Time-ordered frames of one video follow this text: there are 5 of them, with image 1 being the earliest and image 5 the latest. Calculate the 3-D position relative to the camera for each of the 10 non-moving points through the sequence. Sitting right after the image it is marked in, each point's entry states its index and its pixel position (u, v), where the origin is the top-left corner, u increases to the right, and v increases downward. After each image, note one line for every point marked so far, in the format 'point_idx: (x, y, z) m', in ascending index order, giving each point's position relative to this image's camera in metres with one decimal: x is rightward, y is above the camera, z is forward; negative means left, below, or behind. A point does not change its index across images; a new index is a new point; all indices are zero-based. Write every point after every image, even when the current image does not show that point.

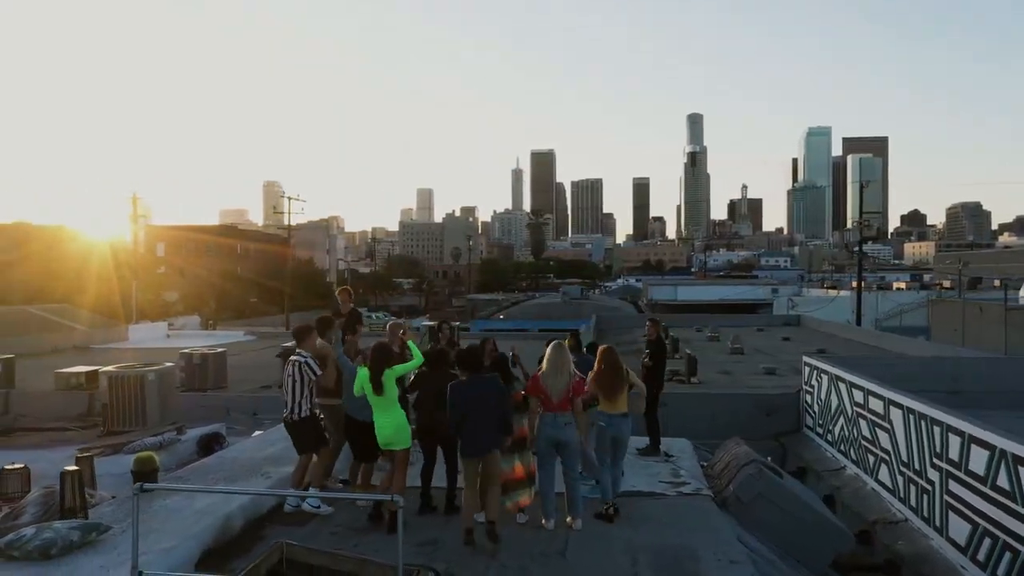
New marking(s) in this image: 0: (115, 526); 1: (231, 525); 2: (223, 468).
0: (-2.8, -1.7, +5.3) m
1: (-2.1, -1.8, +5.8) m
2: (-2.8, -1.8, +7.5) m
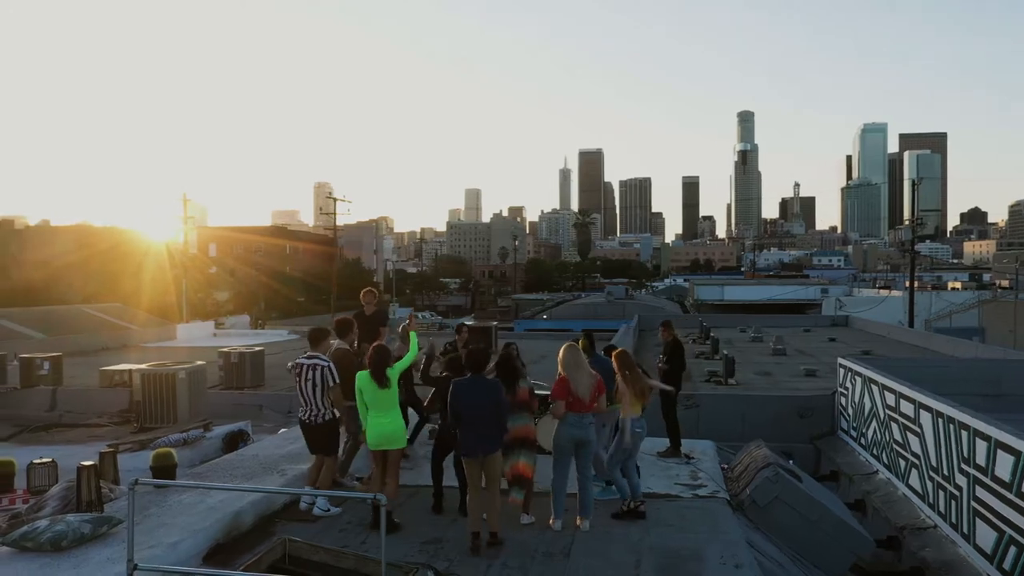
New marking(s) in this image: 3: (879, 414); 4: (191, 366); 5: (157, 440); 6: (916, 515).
0: (-2.8, -1.7, +5.5) m
1: (-2.1, -1.8, +5.9) m
2: (-2.7, -1.8, +7.6) m
3: (+5.8, -2.0, +12.1) m
4: (-5.0, -1.2, +11.9) m
5: (-4.2, -1.8, +9.1) m
6: (+5.0, -2.8, +9.5) m
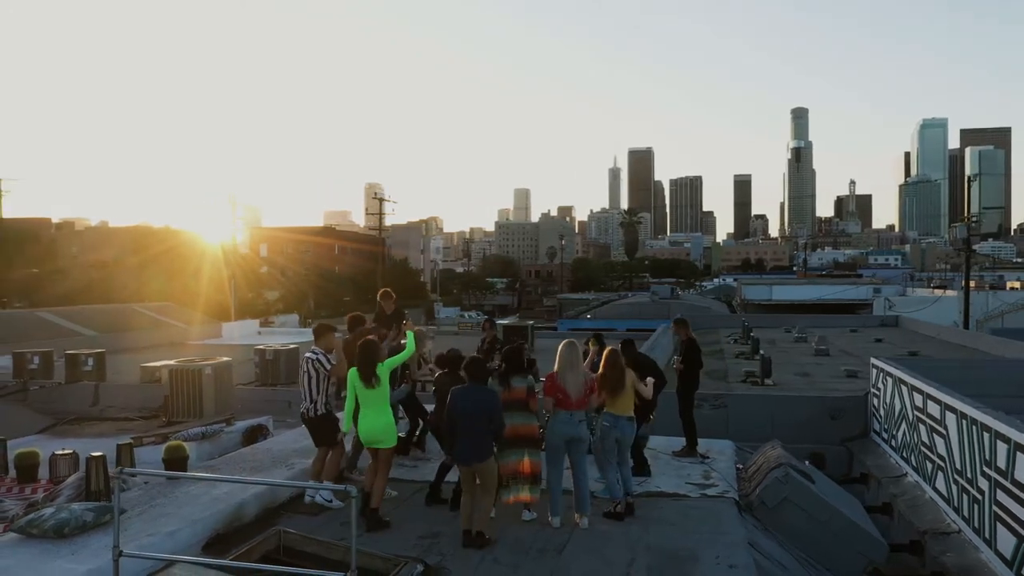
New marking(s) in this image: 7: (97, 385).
0: (-2.8, -1.6, +5.6) m
1: (-2.1, -1.7, +6.0) m
2: (-2.6, -1.7, +7.8) m
3: (+6.1, -2.0, +11.8) m
4: (-4.7, -1.2, +12.2) m
5: (-4.1, -1.8, +9.3) m
6: (+5.2, -2.8, +9.2) m
7: (-10.6, -2.5, +19.8) m
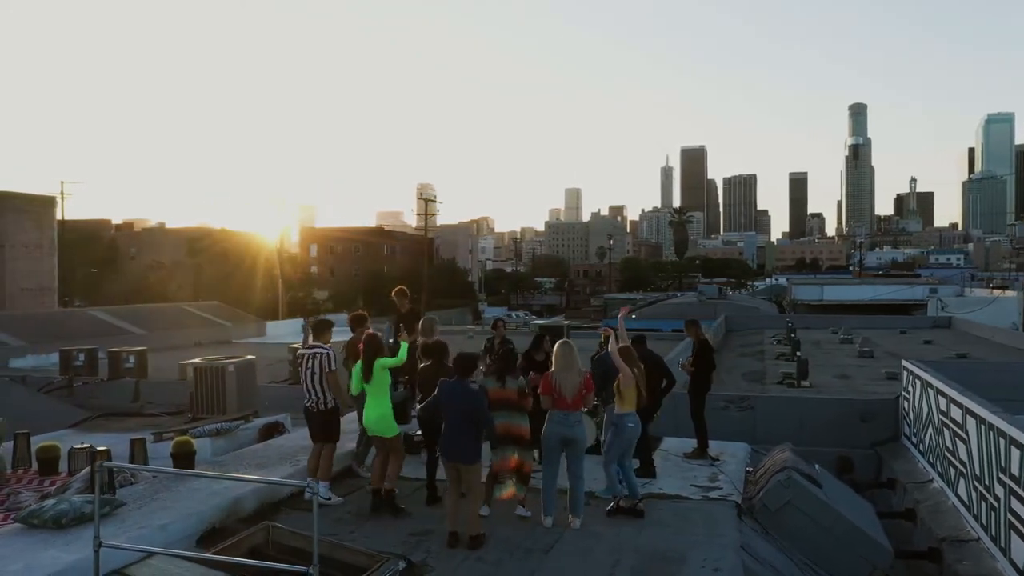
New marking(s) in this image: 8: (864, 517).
0: (-2.9, -1.6, +5.8) m
1: (-2.2, -1.7, +6.1) m
2: (-2.6, -1.7, +8.0) m
3: (+6.3, -2.0, +11.5) m
4: (-4.4, -1.2, +12.4) m
5: (-3.9, -1.8, +9.6) m
6: (+5.3, -2.8, +8.9) m
7: (-9.9, -2.5, +20.4) m
8: (+3.3, -2.2, +7.3) m
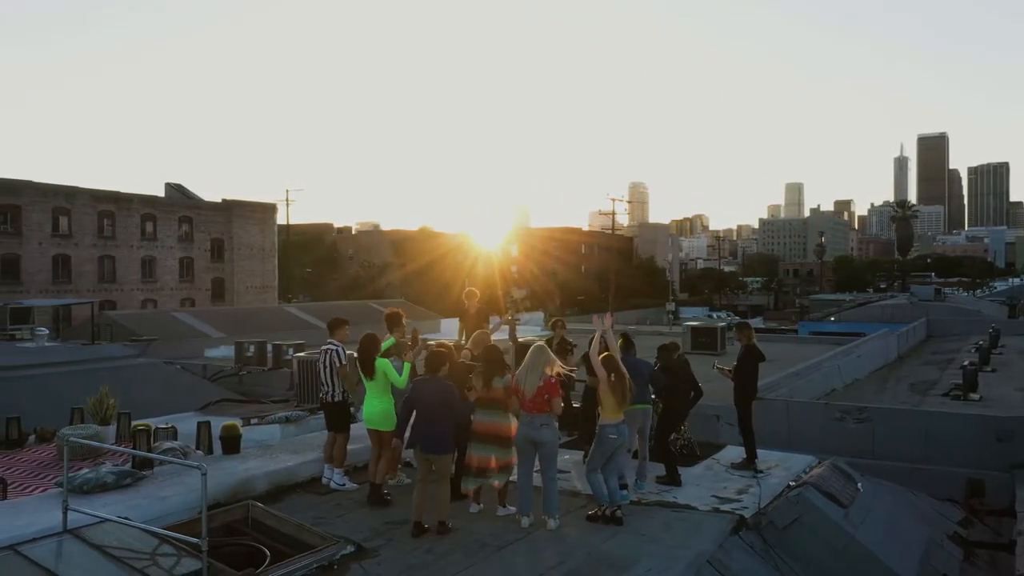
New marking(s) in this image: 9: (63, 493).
0: (-3.1, -1.6, +6.7) m
1: (-2.3, -1.8, +6.8) m
2: (-2.3, -1.7, +8.7) m
3: (+7.2, -2.0, +10.1) m
4: (-3.1, -1.2, +13.5) m
5: (-3.3, -1.8, +10.6) m
6: (+5.5, -2.8, +7.9) m
7: (-6.6, -2.5, +22.4) m
8: (+3.3, -2.2, +6.7) m
9: (-3.6, -1.7, +6.2) m
